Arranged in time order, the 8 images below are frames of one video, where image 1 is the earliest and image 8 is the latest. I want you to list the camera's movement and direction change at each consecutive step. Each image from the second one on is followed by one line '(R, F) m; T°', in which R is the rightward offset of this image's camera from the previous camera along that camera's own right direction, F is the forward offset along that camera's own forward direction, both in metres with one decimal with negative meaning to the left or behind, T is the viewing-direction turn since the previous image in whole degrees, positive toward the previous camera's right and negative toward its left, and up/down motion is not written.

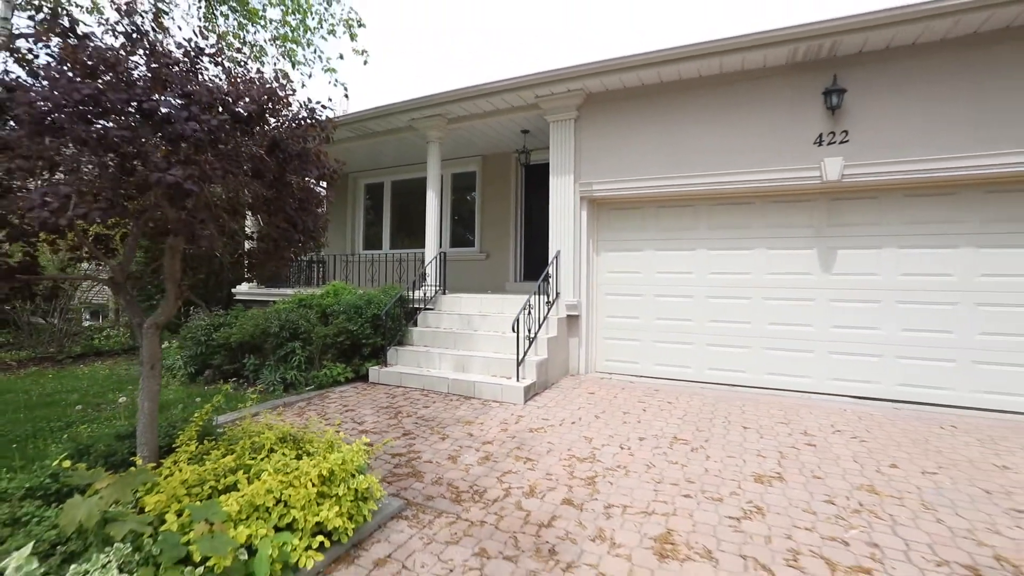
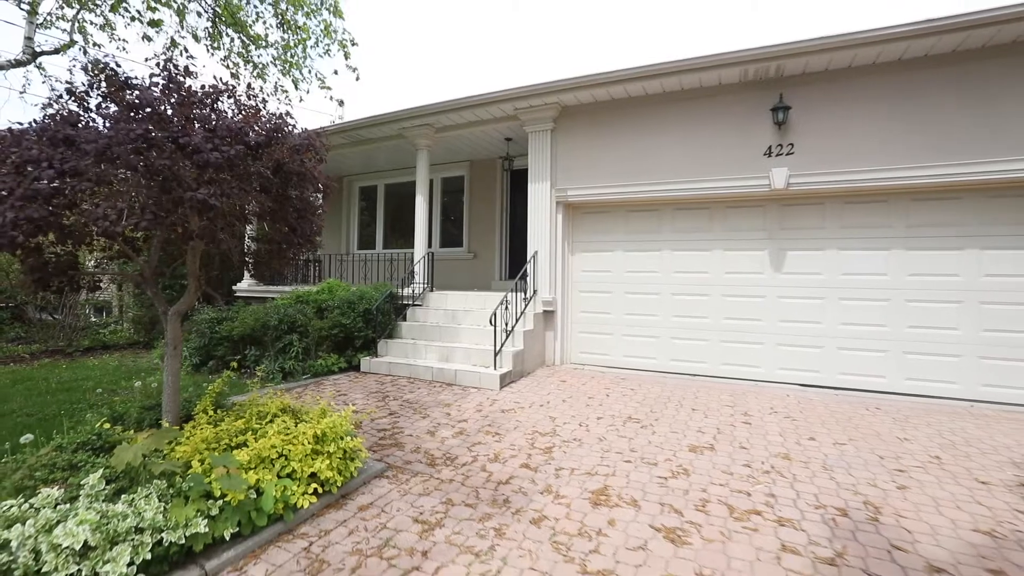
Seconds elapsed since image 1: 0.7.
(+0.2, -0.5) m; 0°
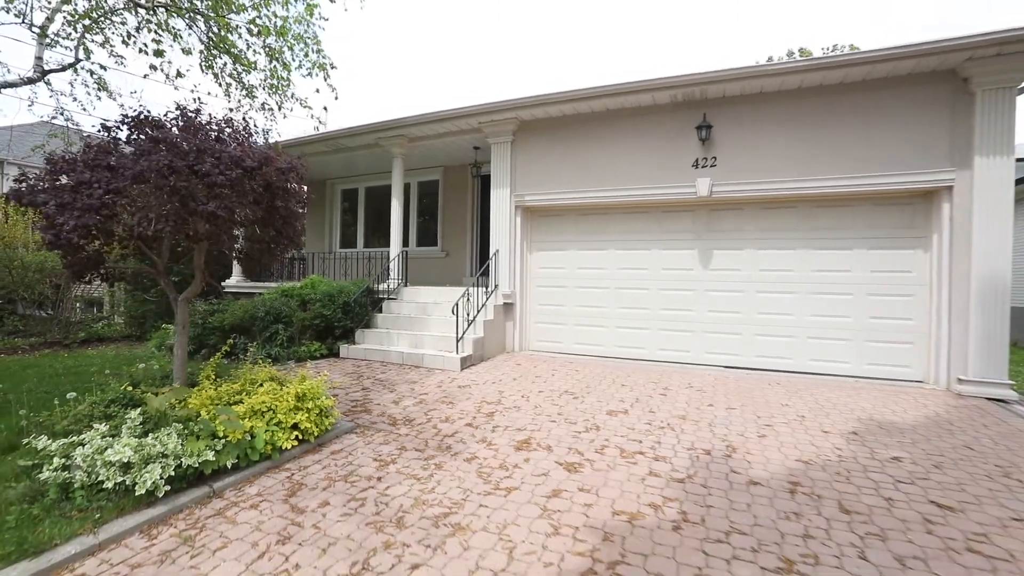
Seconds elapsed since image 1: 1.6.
(+0.4, -0.8) m; +1°
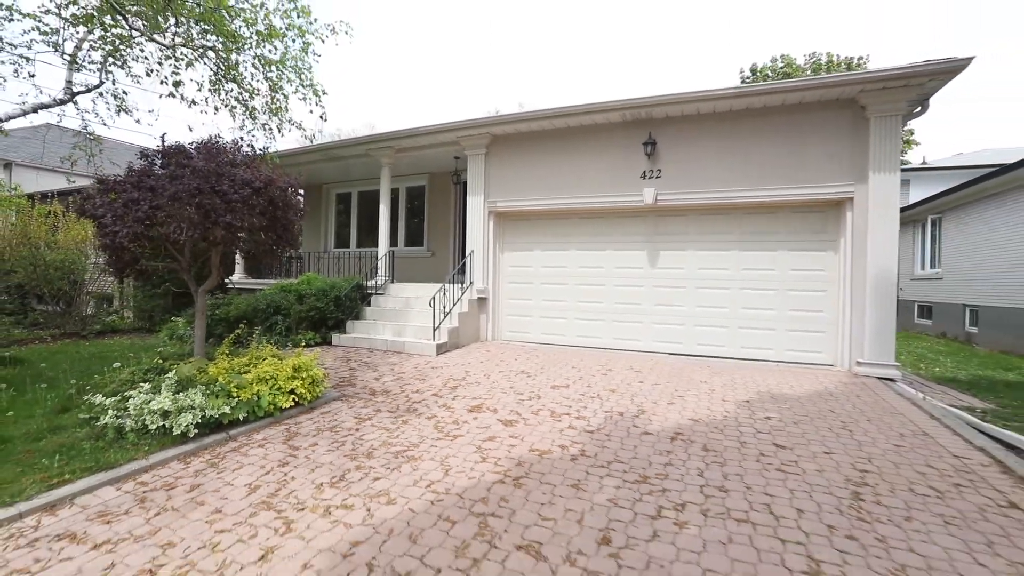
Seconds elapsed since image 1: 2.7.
(+0.4, -0.9) m; 0°
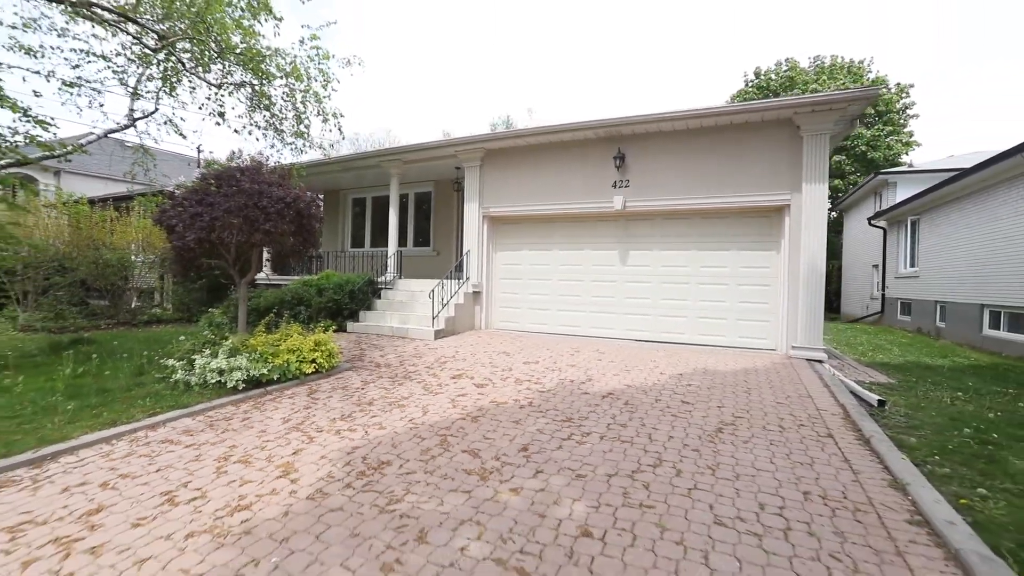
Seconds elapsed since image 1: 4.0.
(+0.5, -1.2) m; -2°
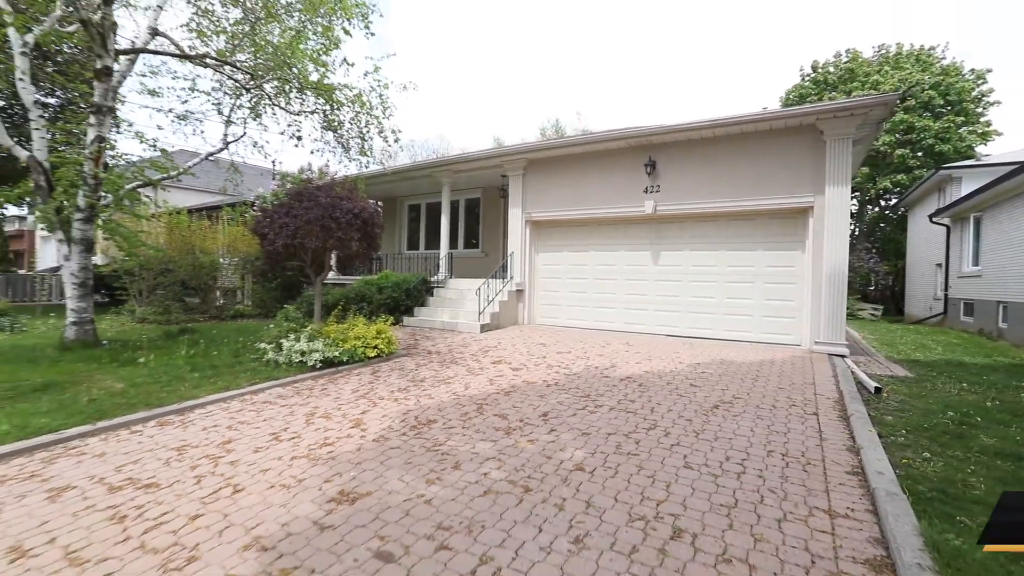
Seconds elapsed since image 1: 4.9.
(+0.3, -0.8) m; -6°
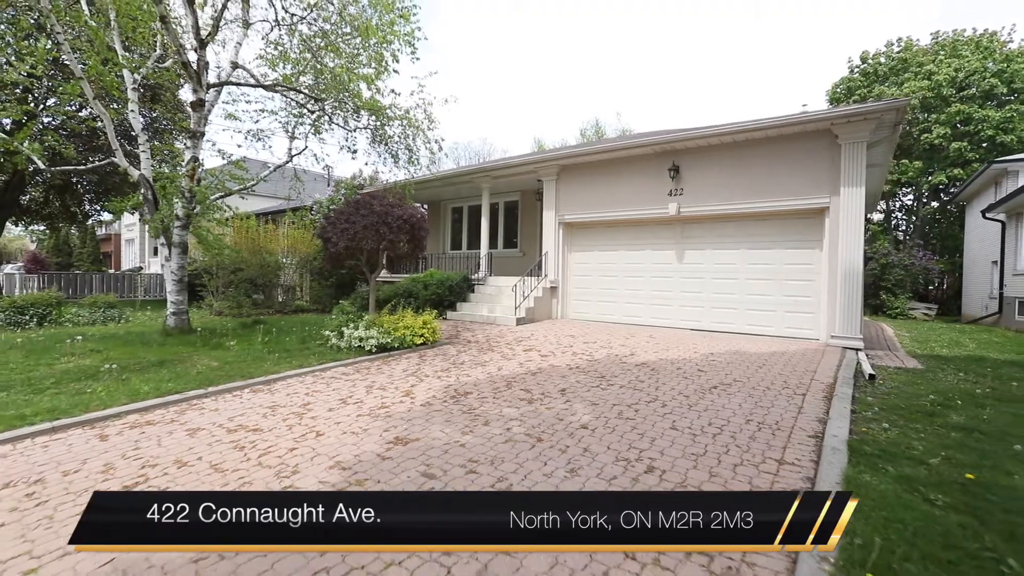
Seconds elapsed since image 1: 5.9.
(+0.2, -0.8) m; -5°
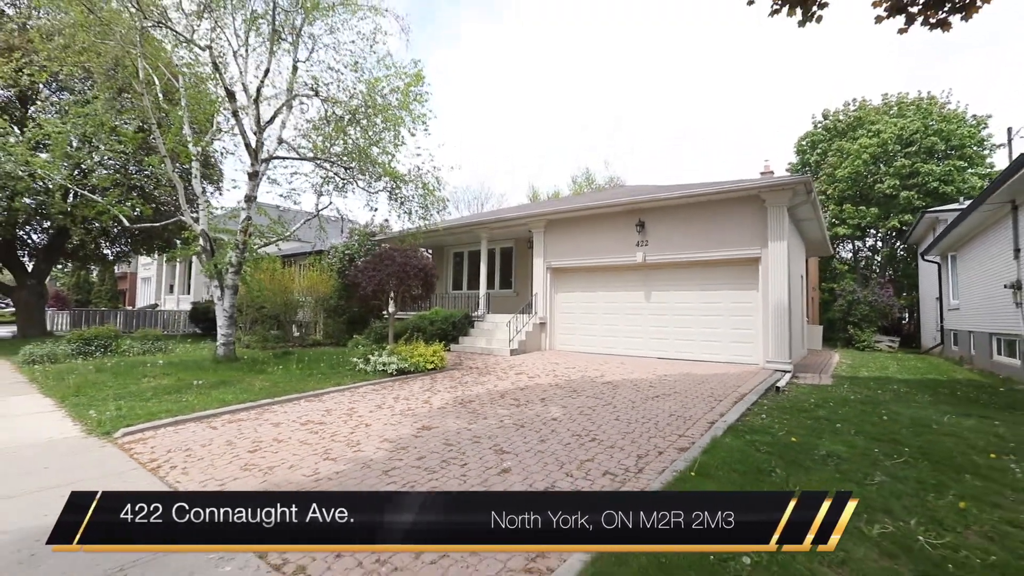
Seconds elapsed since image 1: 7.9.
(+0.1, -1.8) m; 0°
